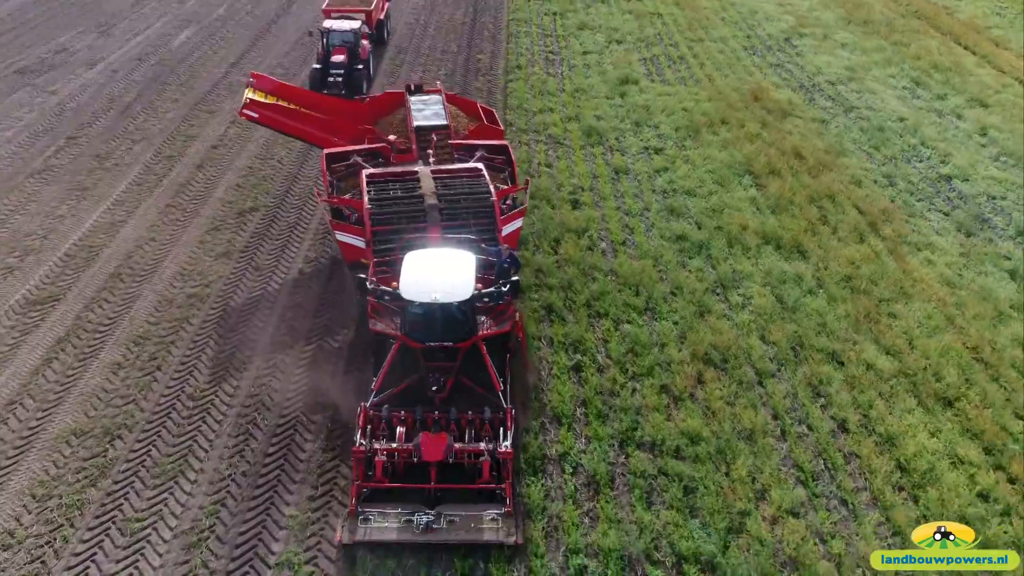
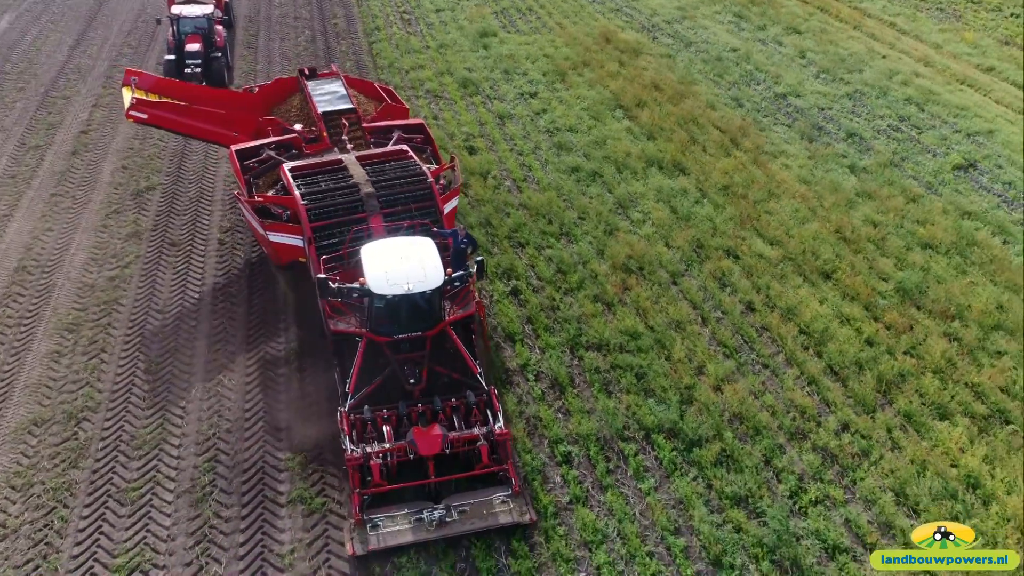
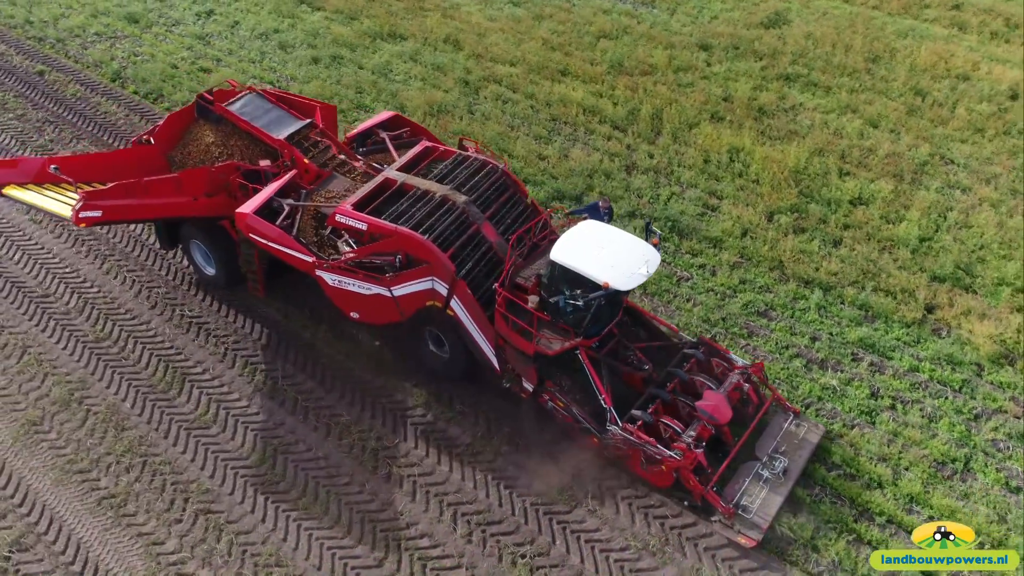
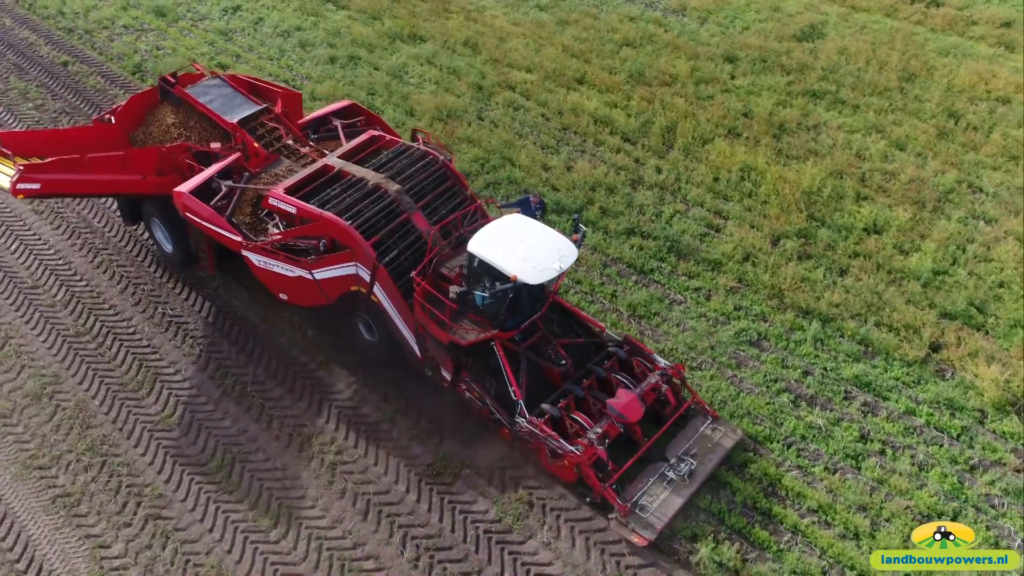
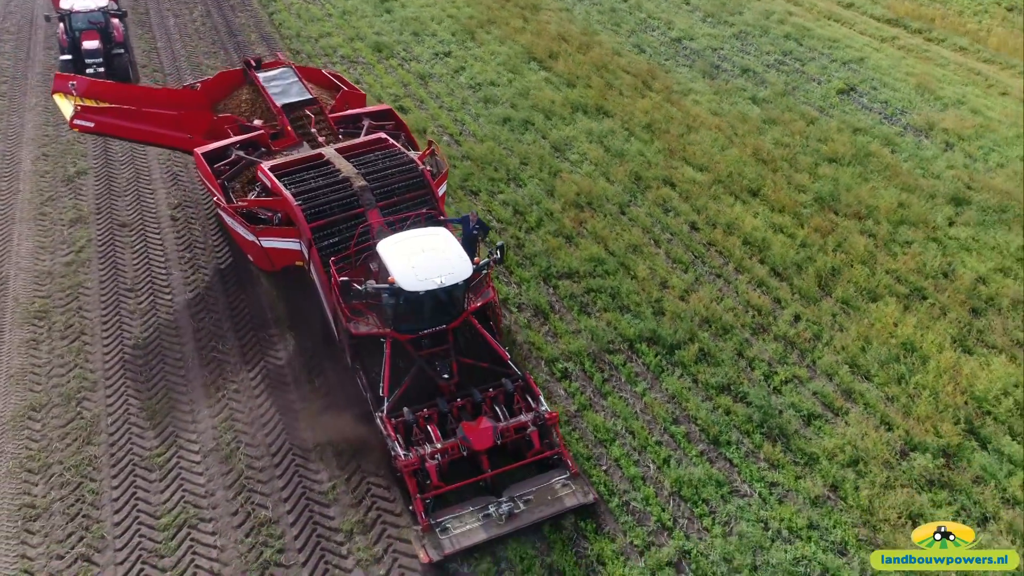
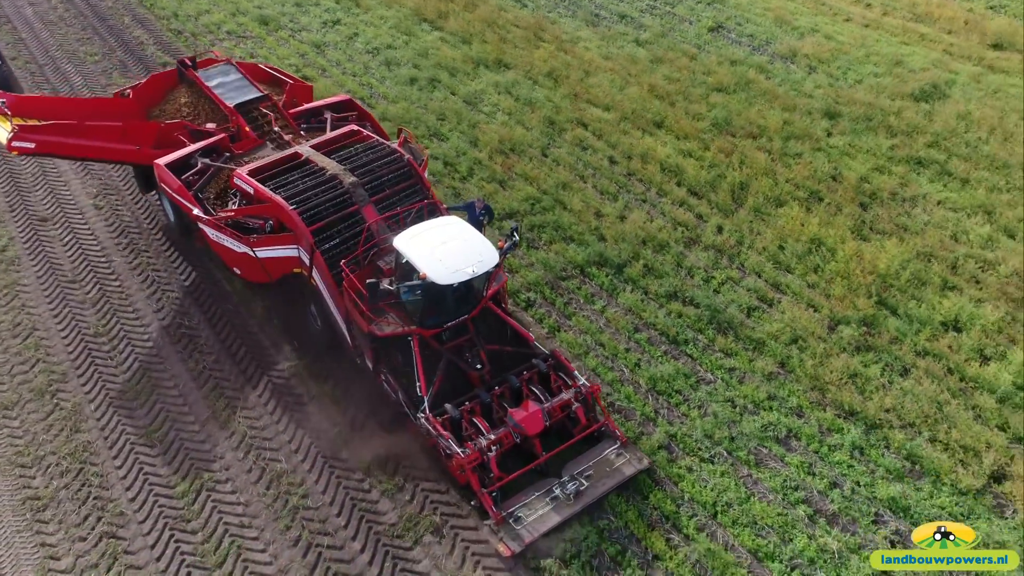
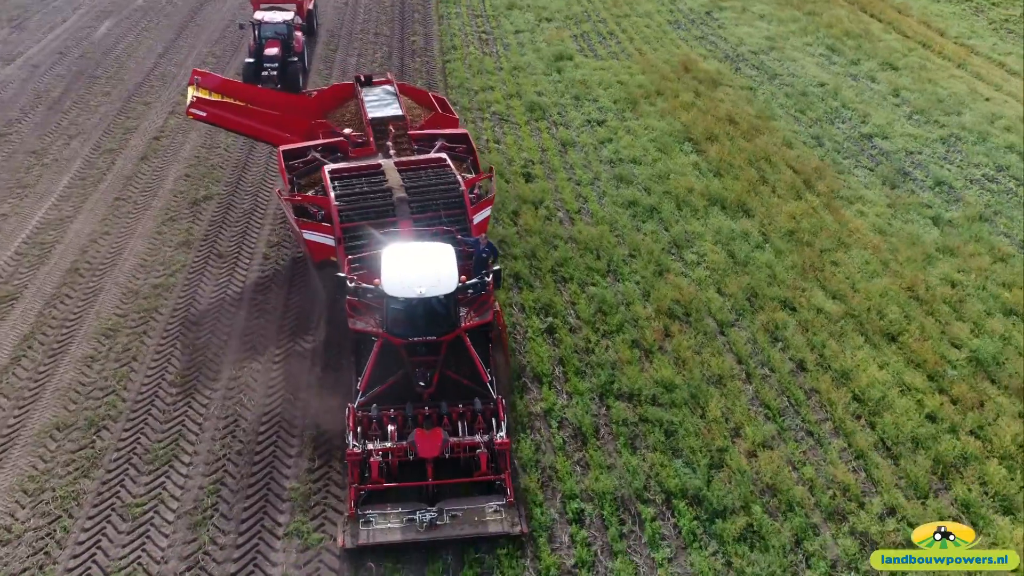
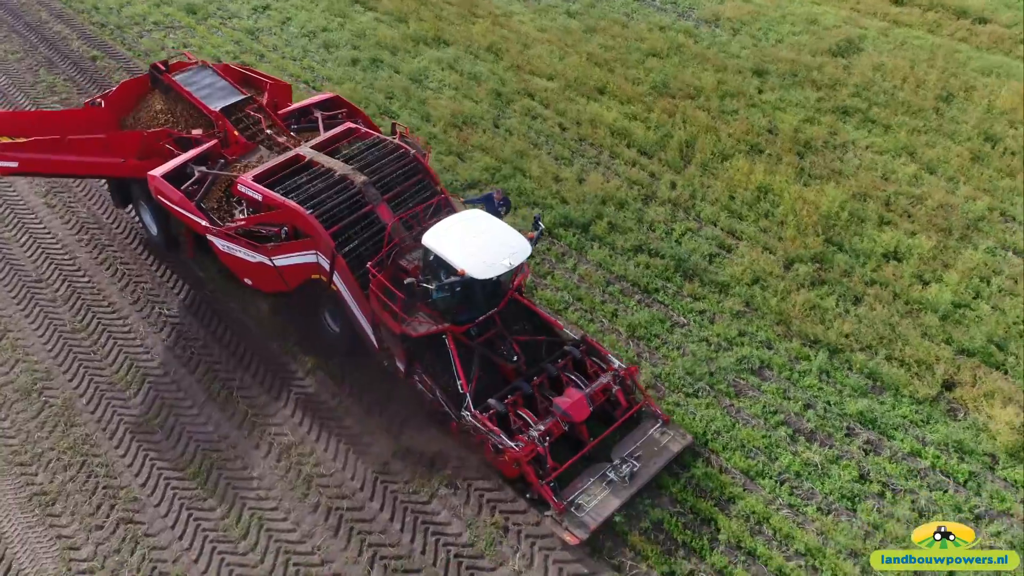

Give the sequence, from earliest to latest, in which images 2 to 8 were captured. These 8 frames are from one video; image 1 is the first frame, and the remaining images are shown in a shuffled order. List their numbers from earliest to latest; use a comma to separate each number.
7, 2, 5, 6, 8, 4, 3
